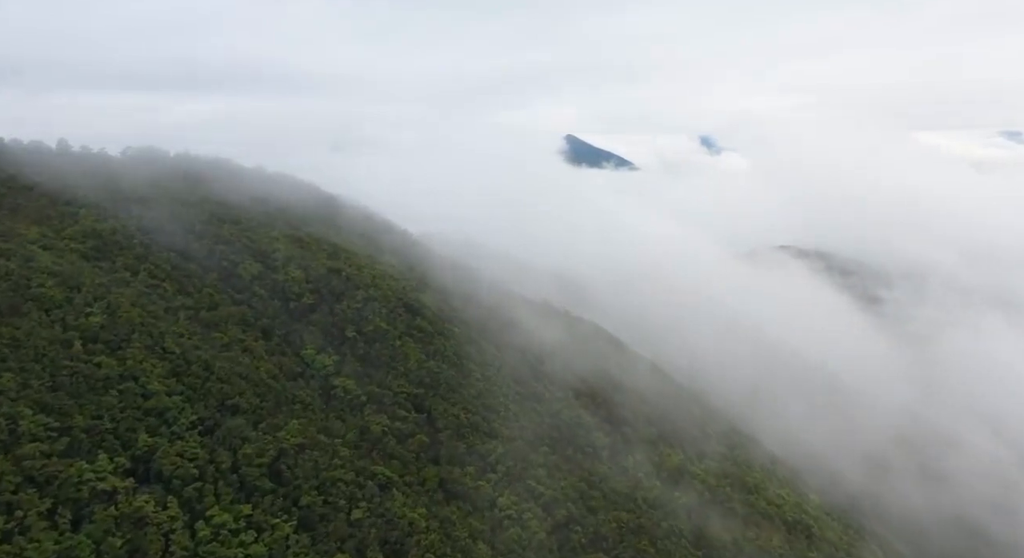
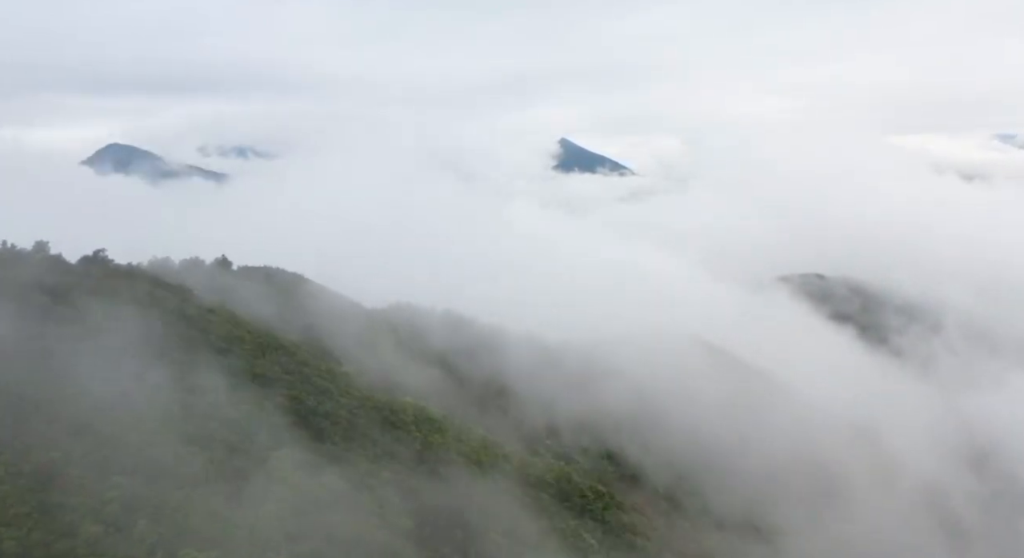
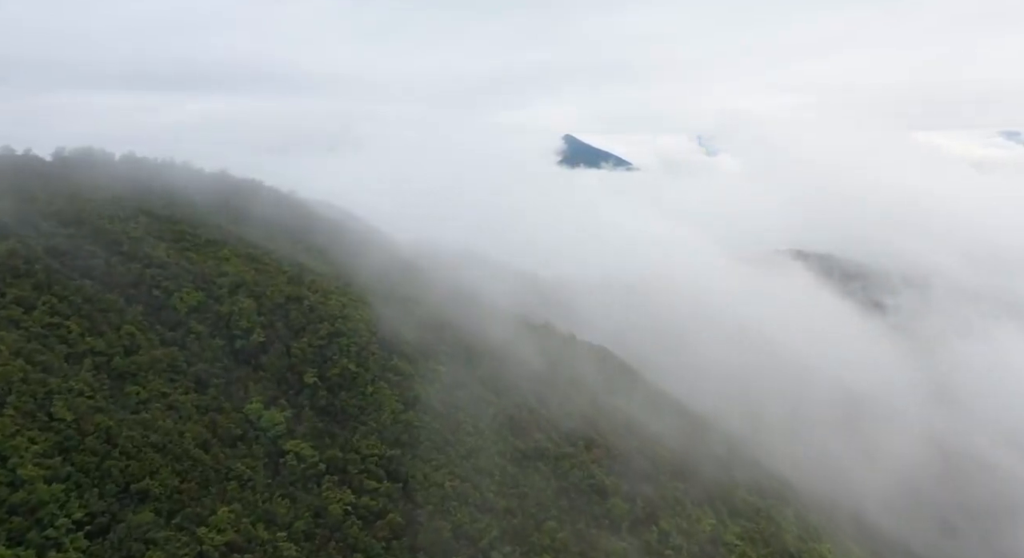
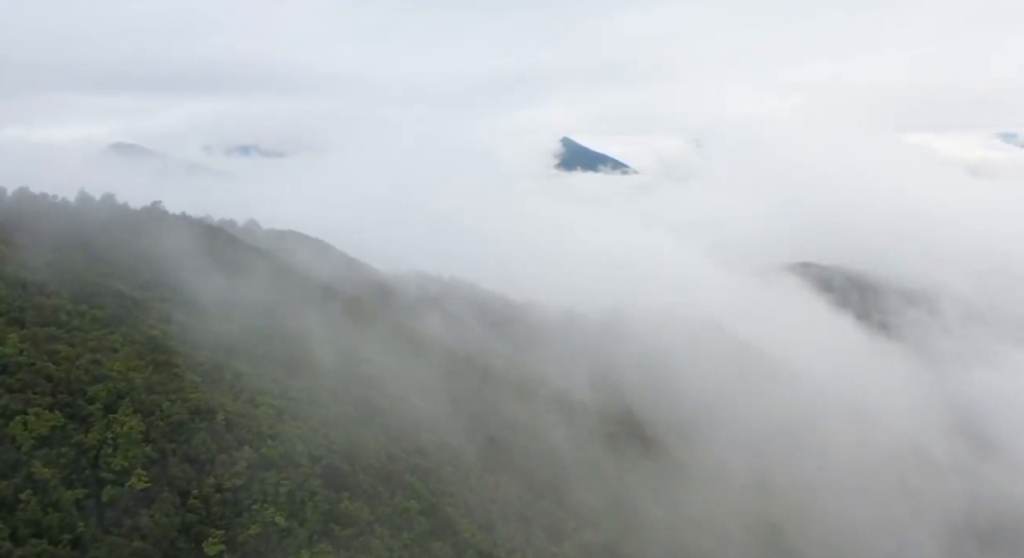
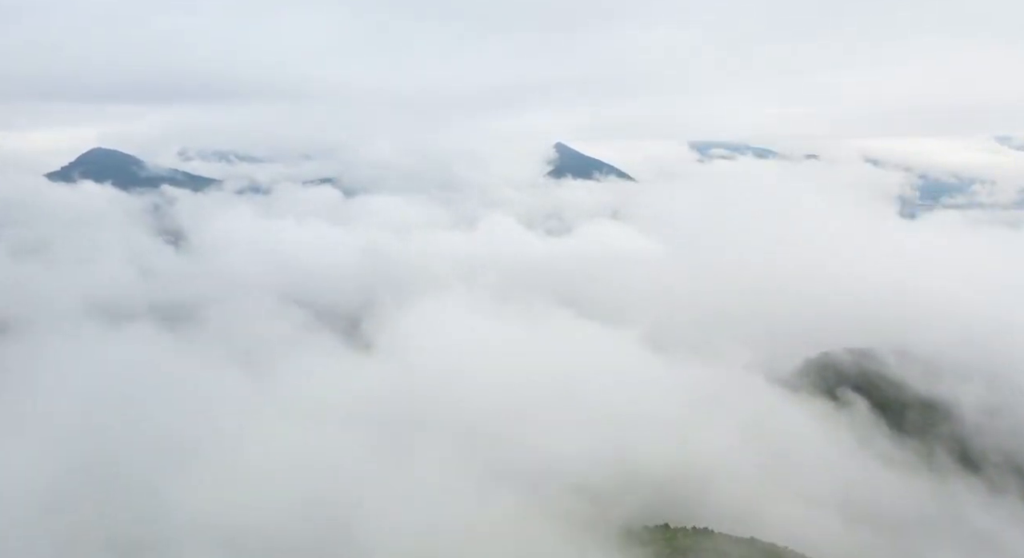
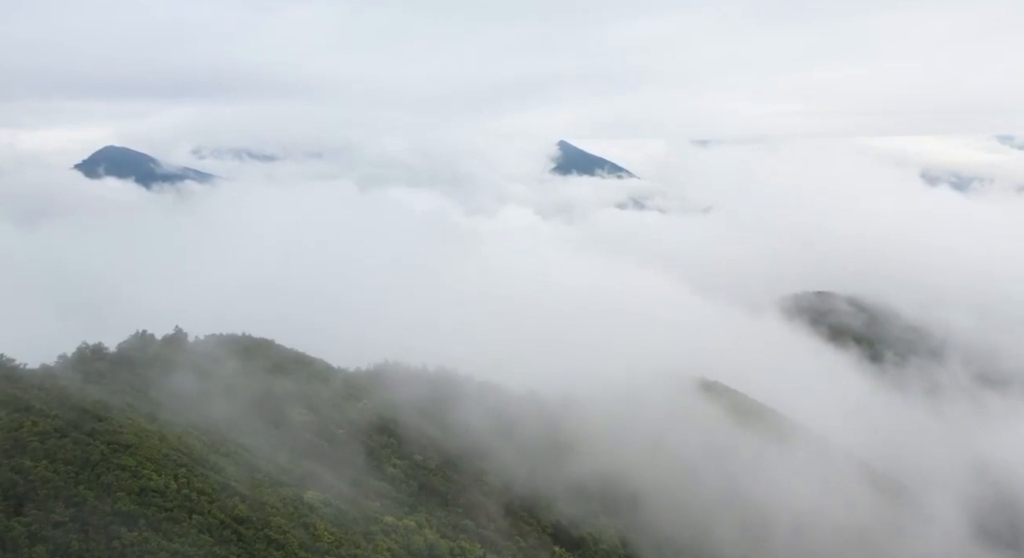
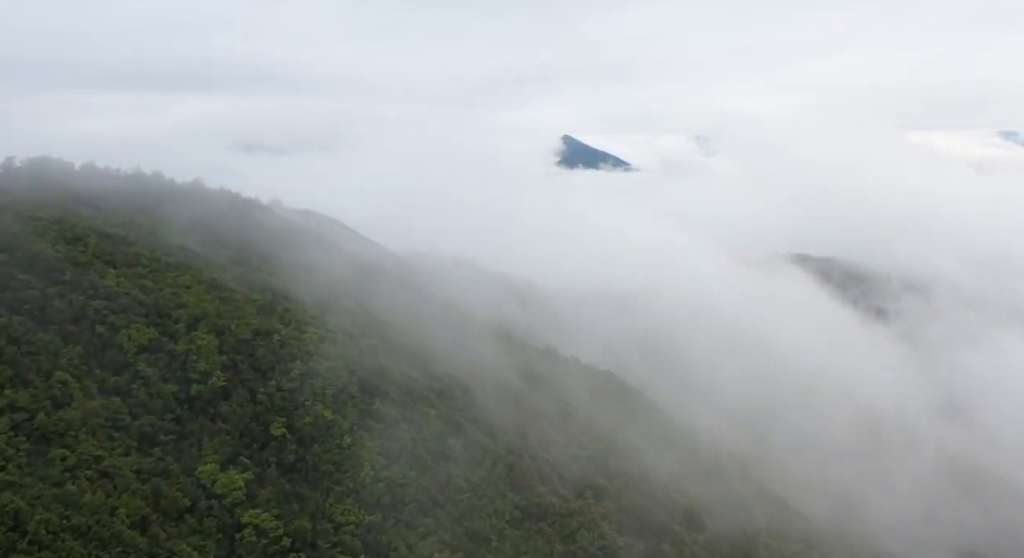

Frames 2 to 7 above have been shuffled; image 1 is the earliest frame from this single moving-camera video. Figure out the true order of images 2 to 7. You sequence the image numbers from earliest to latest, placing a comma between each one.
3, 7, 4, 2, 6, 5
